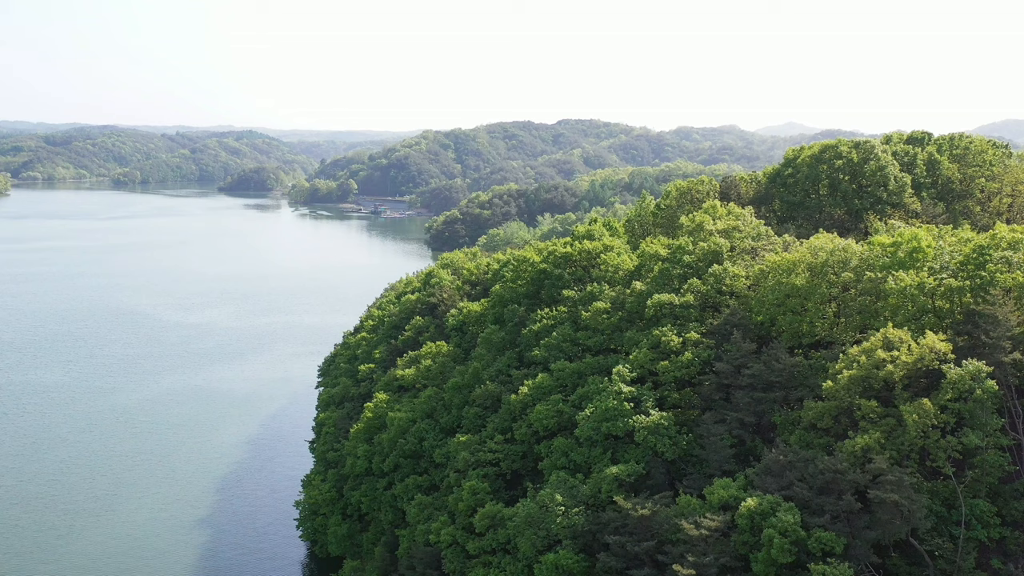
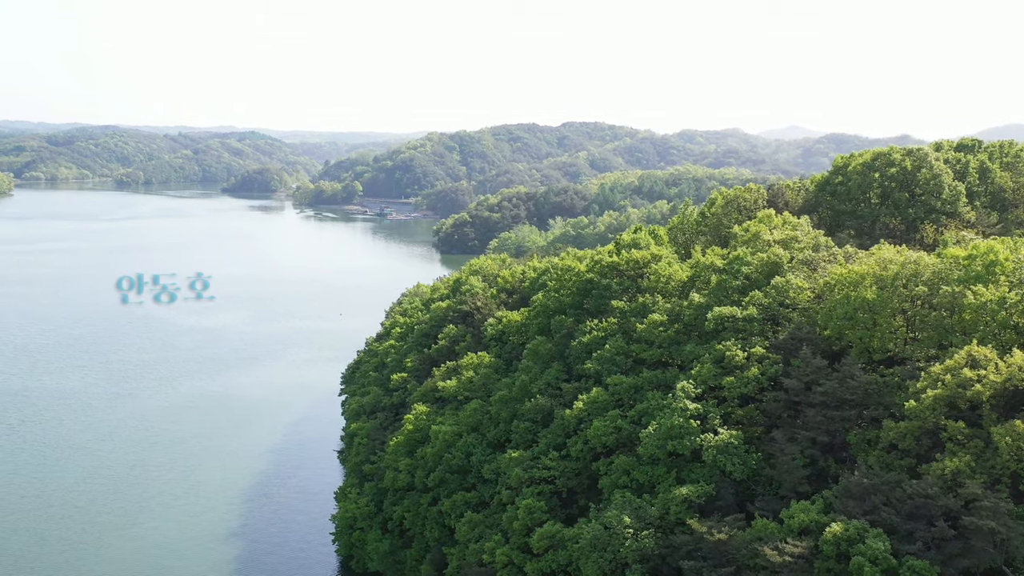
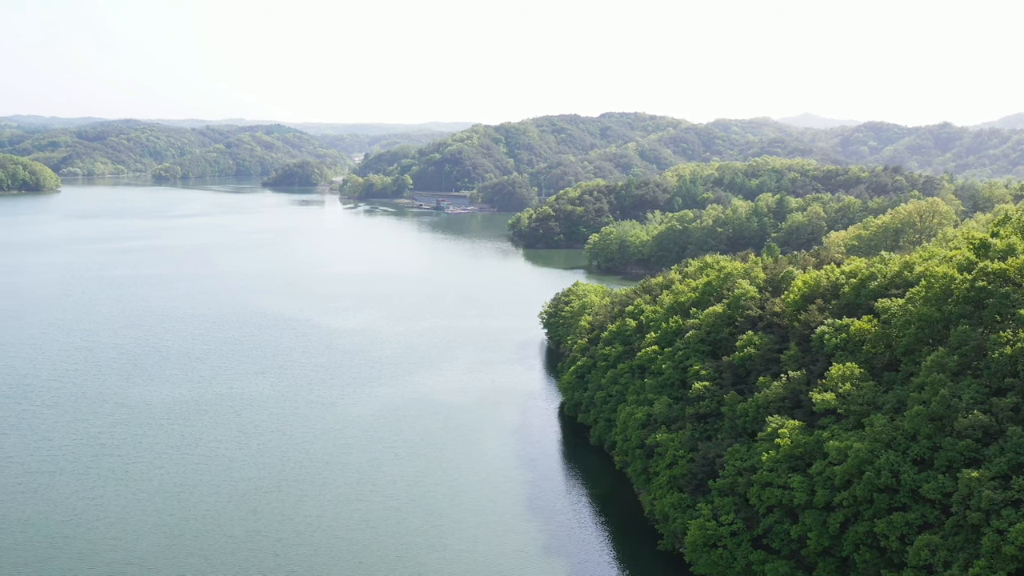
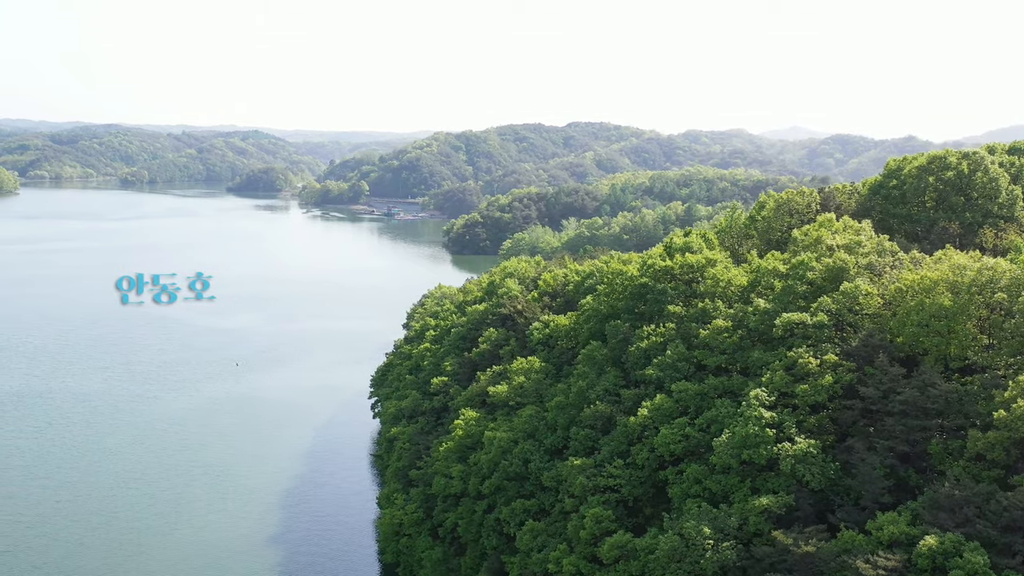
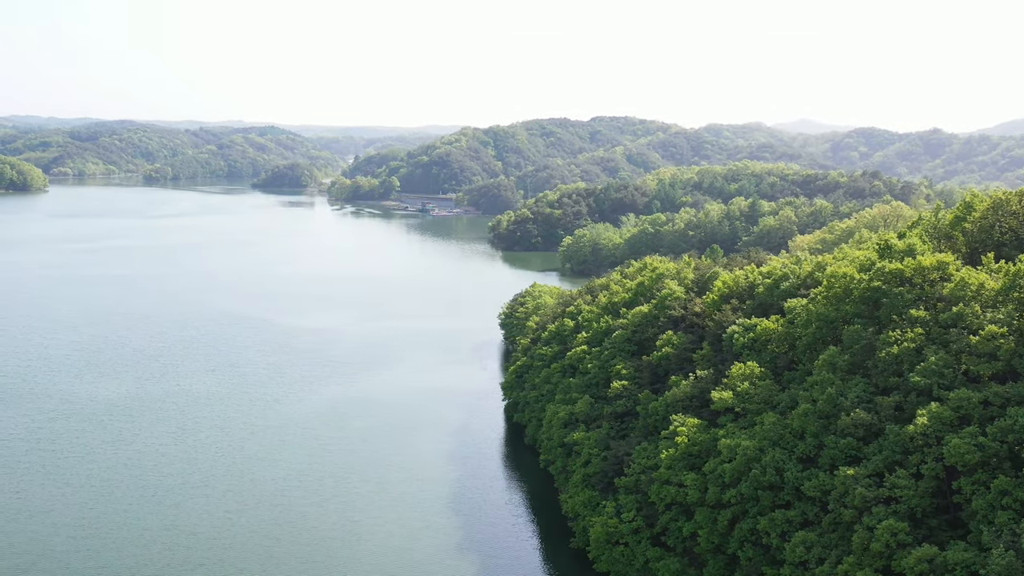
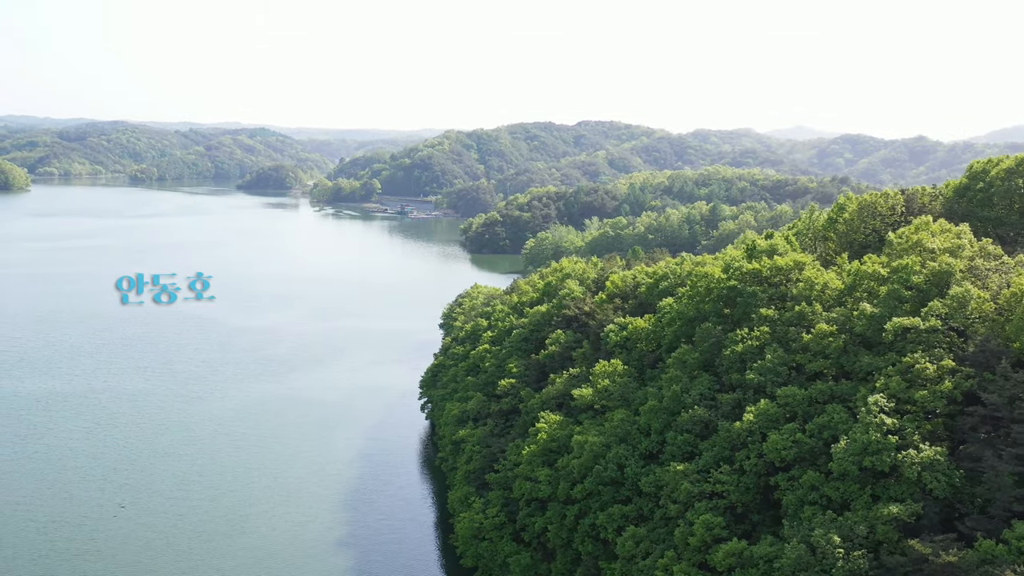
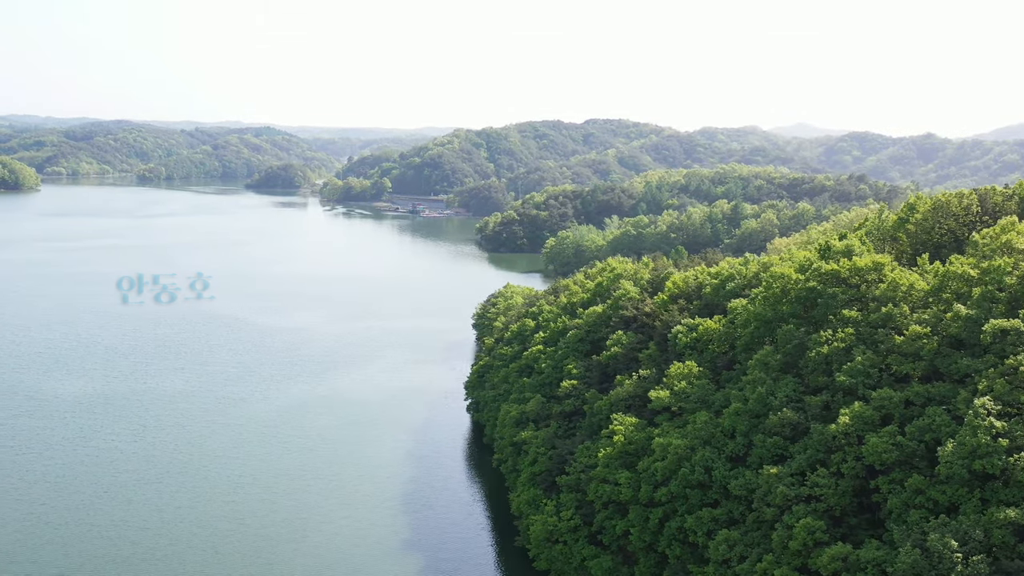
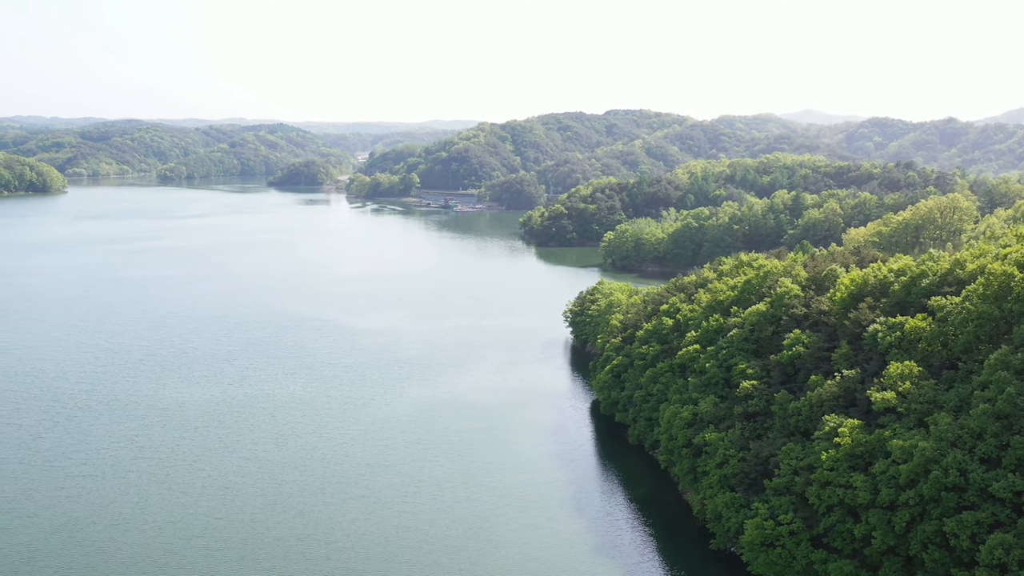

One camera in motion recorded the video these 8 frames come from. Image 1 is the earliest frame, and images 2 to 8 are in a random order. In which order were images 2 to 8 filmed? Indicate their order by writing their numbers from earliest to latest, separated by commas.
2, 4, 6, 7, 5, 3, 8
